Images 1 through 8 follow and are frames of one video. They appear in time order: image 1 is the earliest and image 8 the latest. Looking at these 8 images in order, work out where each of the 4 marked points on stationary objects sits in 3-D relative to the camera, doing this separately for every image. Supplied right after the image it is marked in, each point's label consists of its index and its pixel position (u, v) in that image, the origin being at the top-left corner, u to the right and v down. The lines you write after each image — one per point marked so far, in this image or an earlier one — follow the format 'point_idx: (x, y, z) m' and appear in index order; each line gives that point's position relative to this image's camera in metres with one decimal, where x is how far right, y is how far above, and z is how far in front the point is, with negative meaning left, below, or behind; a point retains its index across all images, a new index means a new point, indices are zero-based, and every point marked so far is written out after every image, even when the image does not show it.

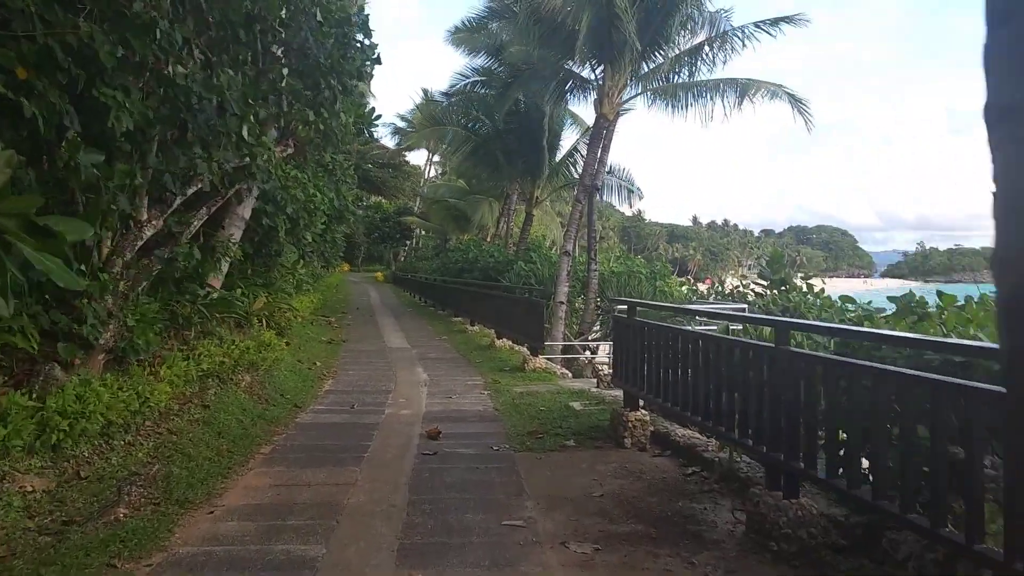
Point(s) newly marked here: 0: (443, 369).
0: (-0.8, -0.9, +9.3) m
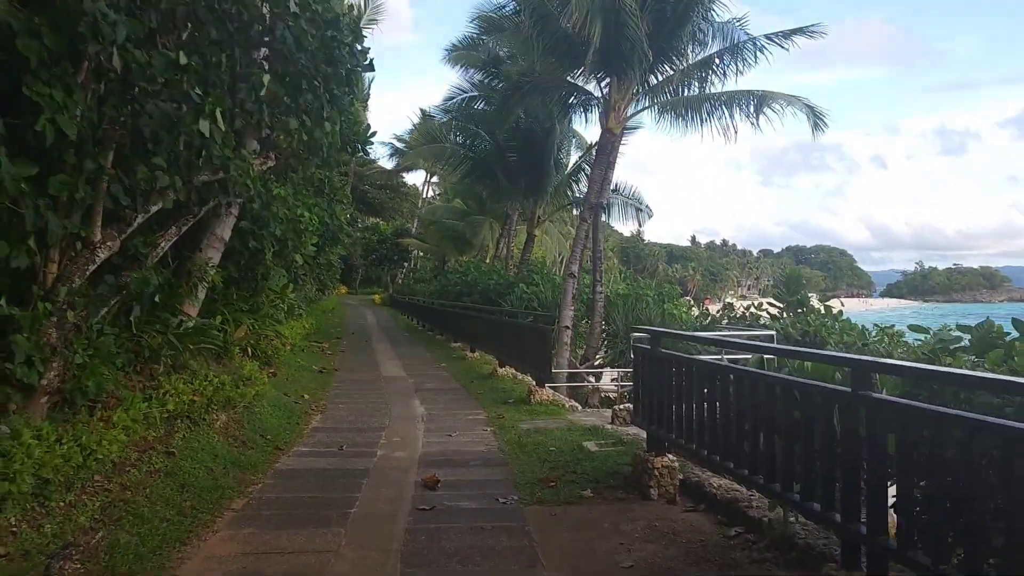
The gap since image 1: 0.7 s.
0: (-0.7, -1.2, +8.6) m
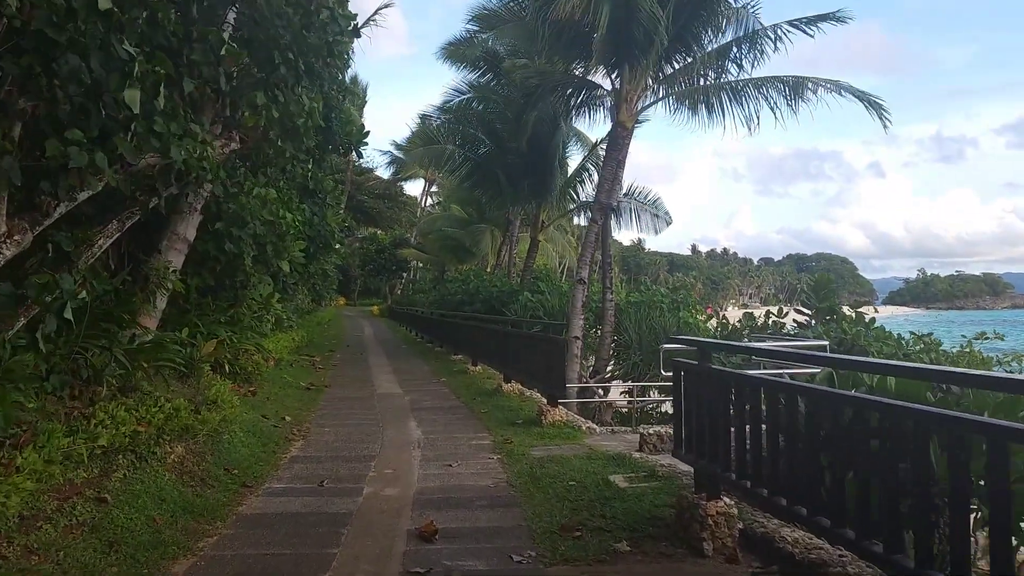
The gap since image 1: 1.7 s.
0: (-0.6, -1.2, +7.6) m
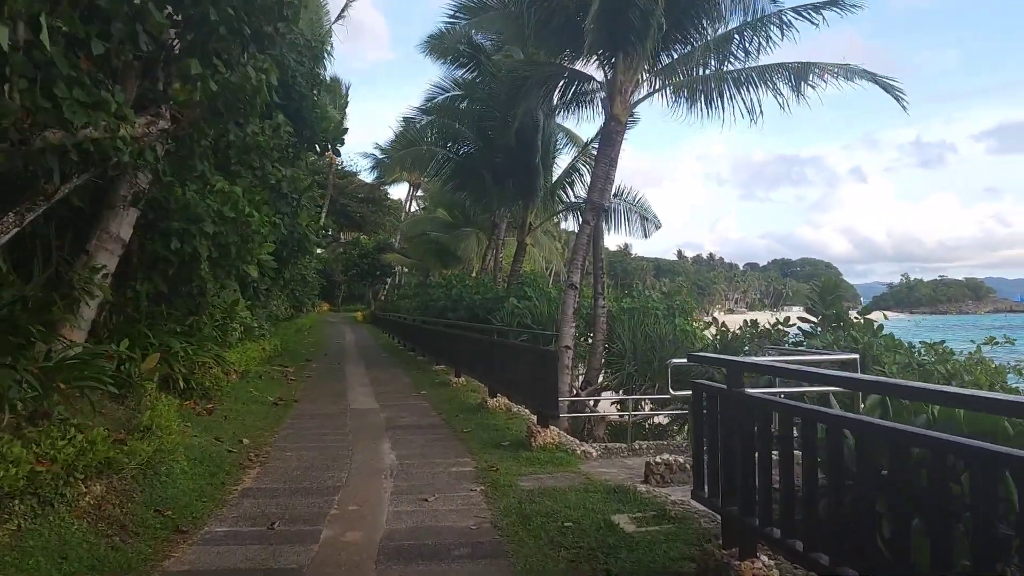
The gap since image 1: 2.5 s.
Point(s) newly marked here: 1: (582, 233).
0: (-0.8, -1.3, +6.8) m
1: (+0.9, +0.7, +10.9) m
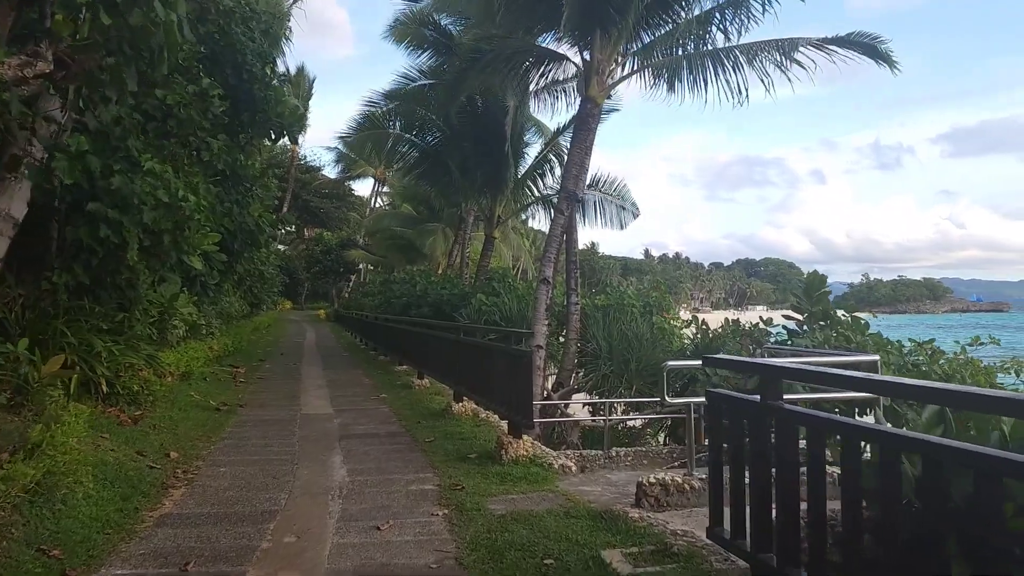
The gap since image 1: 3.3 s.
0: (-1.0, -1.2, +6.0) m
1: (+0.5, +0.8, +10.2) m
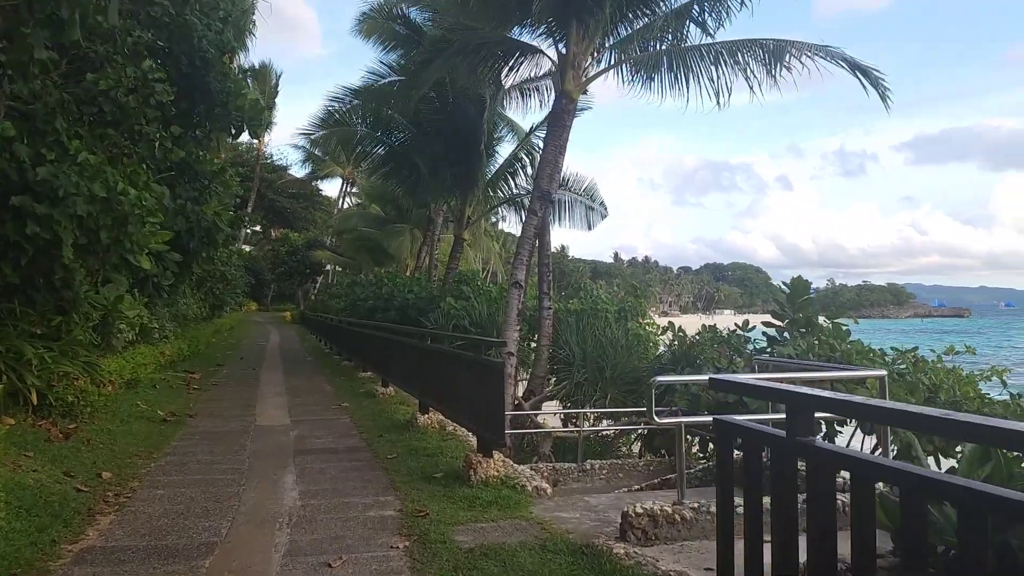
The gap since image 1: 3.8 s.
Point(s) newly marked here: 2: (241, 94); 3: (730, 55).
0: (-1.2, -1.3, +5.5) m
1: (+0.2, +0.7, +9.7) m
2: (-3.1, +2.3, +9.8) m
3: (+2.3, +2.5, +9.1) m
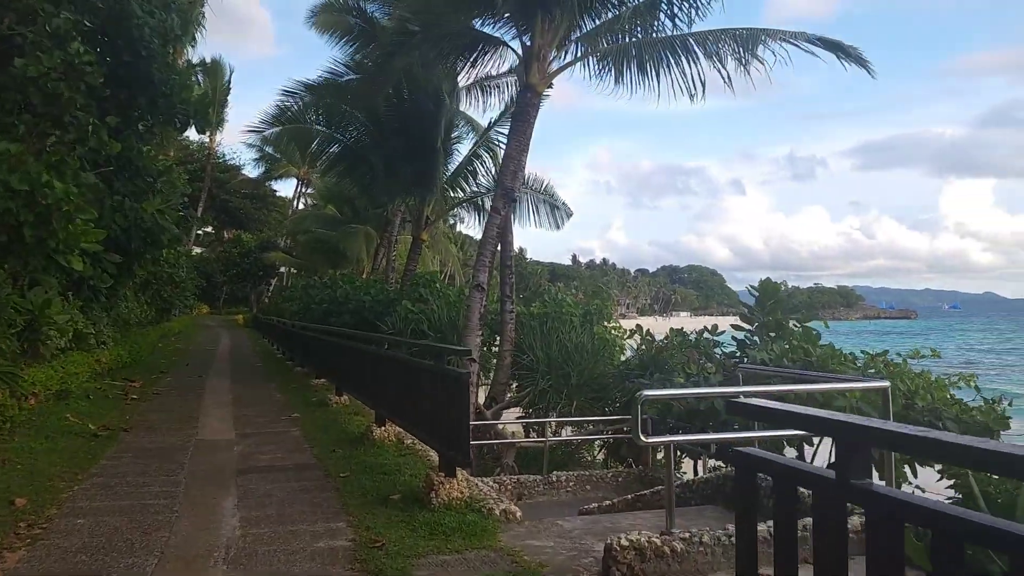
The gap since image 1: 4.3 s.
0: (-1.4, -1.3, +5.0) m
1: (-0.2, +0.7, +9.3) m
2: (-3.6, +2.2, +9.2) m
3: (+1.9, +2.5, +8.7) m
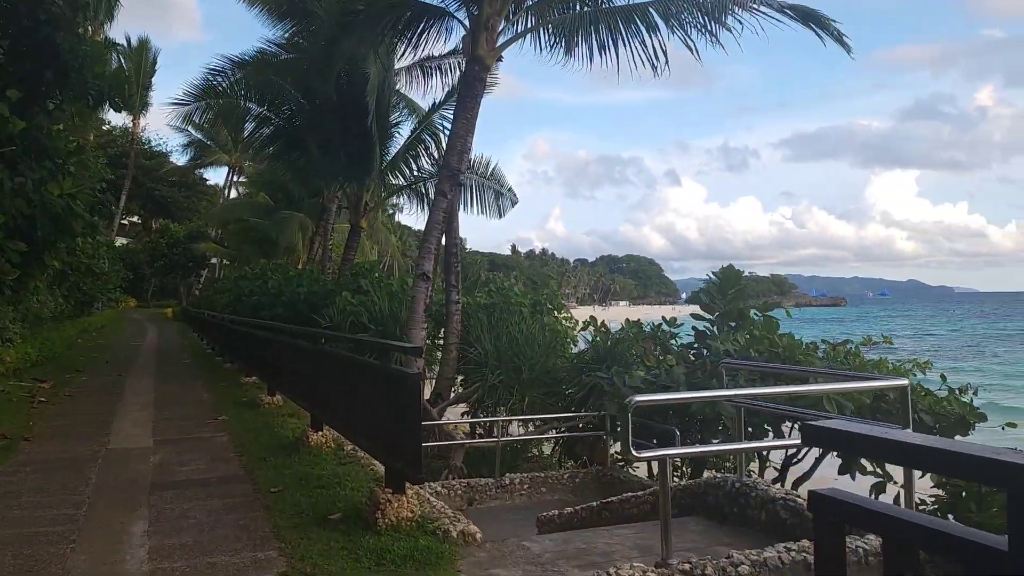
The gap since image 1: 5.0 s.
0: (-1.6, -1.2, +4.3) m
1: (-0.8, +0.8, +8.6) m
2: (-4.1, +2.3, +8.2) m
3: (+1.4, +2.6, +8.2) m
